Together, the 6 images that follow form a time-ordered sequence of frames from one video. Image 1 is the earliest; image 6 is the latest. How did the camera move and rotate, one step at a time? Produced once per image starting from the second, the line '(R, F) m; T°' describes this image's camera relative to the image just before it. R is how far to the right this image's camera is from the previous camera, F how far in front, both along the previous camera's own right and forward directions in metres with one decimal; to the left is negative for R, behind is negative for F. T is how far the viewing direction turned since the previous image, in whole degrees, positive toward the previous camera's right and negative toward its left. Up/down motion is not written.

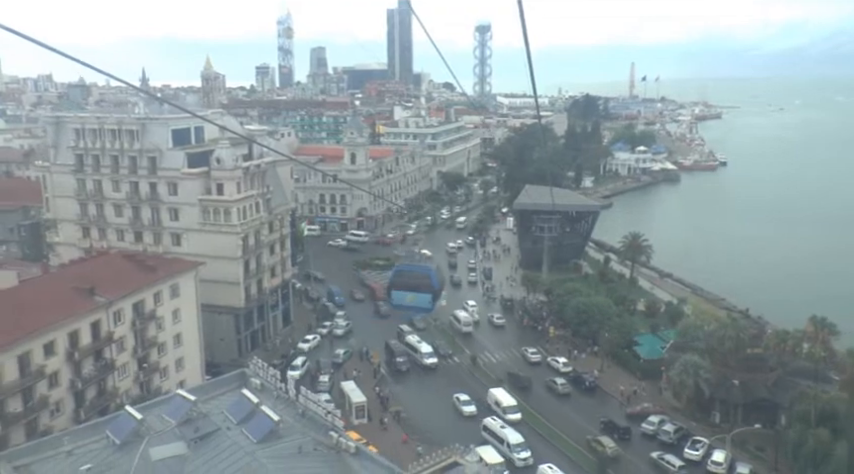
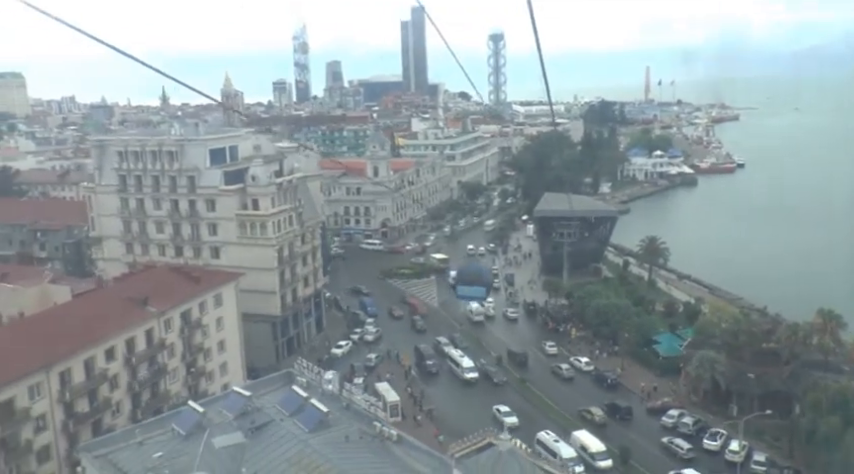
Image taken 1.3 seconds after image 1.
(-0.1, -0.4) m; -1°
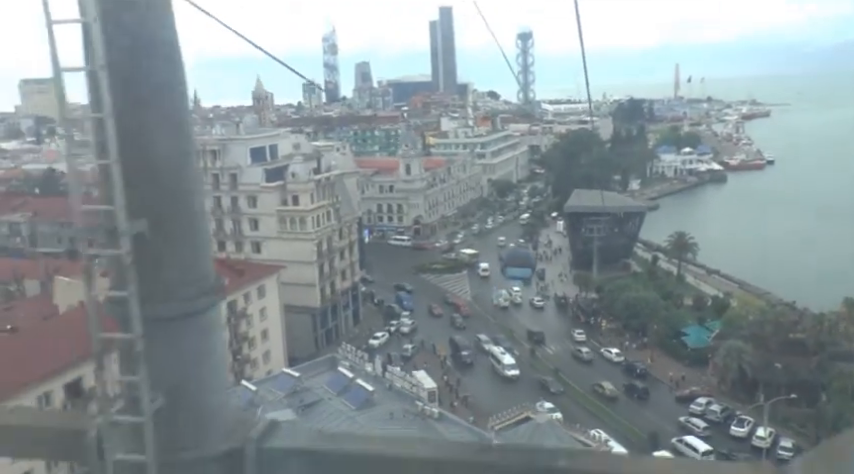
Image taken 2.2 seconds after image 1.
(-0.1, -0.3) m; -2°
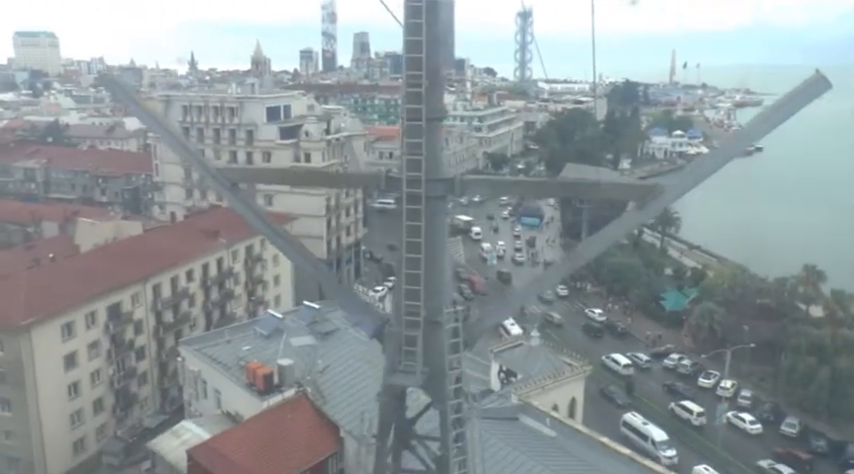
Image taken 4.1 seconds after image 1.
(-0.2, -0.6) m; +1°
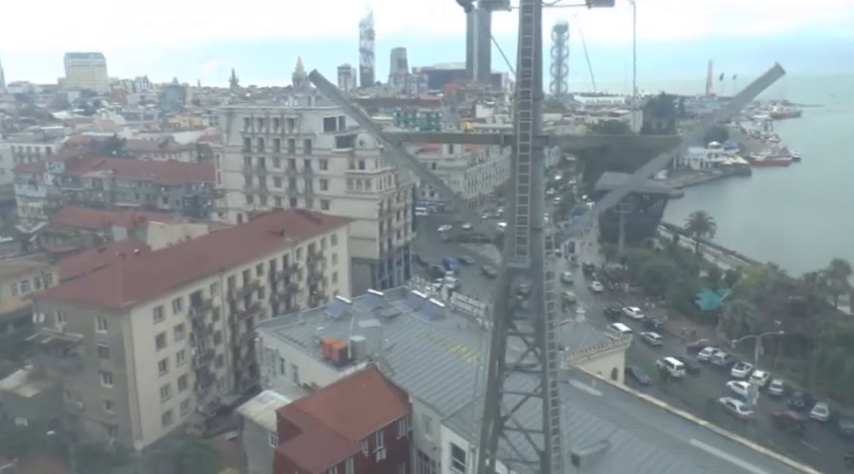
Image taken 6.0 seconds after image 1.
(-0.2, -0.6) m; -3°
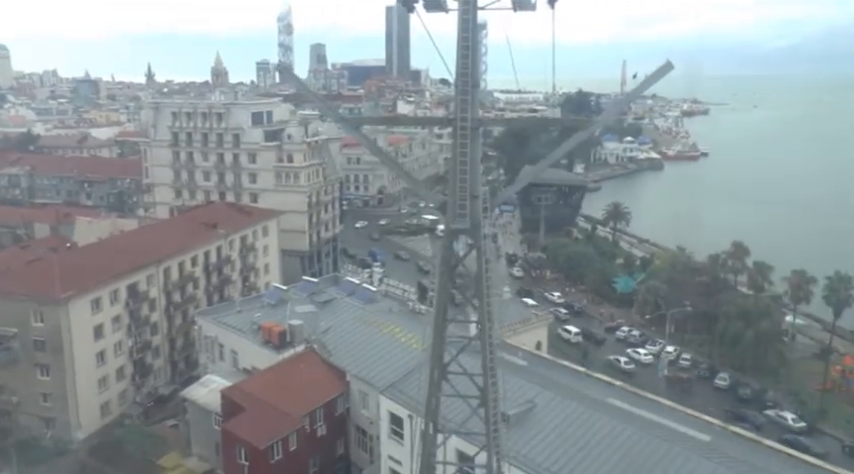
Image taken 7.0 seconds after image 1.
(-0.1, -0.3) m; +6°
